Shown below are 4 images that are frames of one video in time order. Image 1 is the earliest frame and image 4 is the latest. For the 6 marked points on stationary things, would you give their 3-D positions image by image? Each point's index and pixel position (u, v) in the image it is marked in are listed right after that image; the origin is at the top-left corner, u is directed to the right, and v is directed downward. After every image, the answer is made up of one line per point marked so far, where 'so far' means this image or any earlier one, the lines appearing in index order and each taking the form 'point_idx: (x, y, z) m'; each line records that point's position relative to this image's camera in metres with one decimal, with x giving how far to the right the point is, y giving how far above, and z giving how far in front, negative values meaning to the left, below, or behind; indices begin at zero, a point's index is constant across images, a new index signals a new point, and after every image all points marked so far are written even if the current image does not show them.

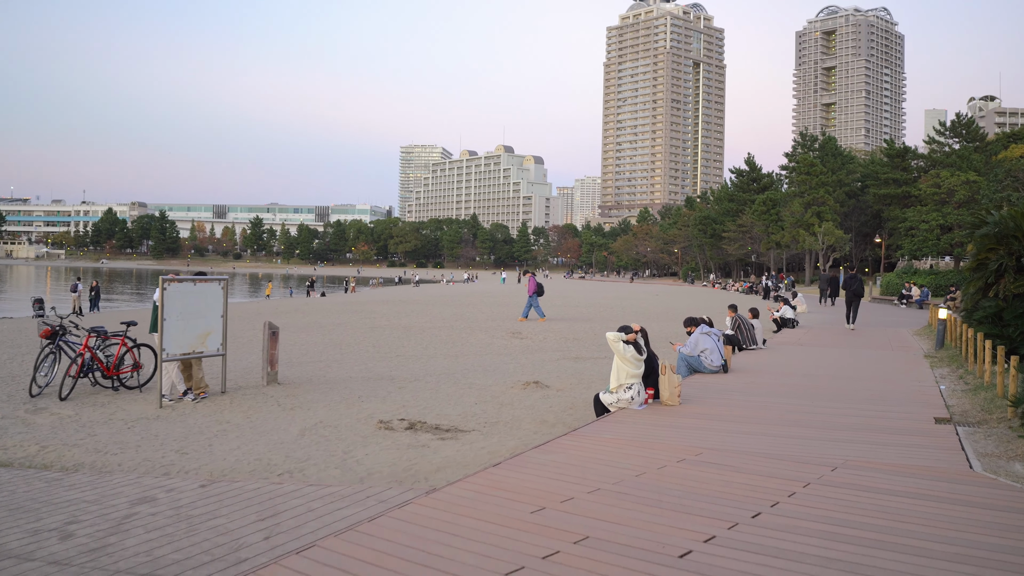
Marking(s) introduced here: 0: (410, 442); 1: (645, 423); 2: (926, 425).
0: (-0.7, -1.0, +8.0) m
1: (+0.7, -0.8, +7.1) m
2: (+2.3, -0.8, +7.3) m
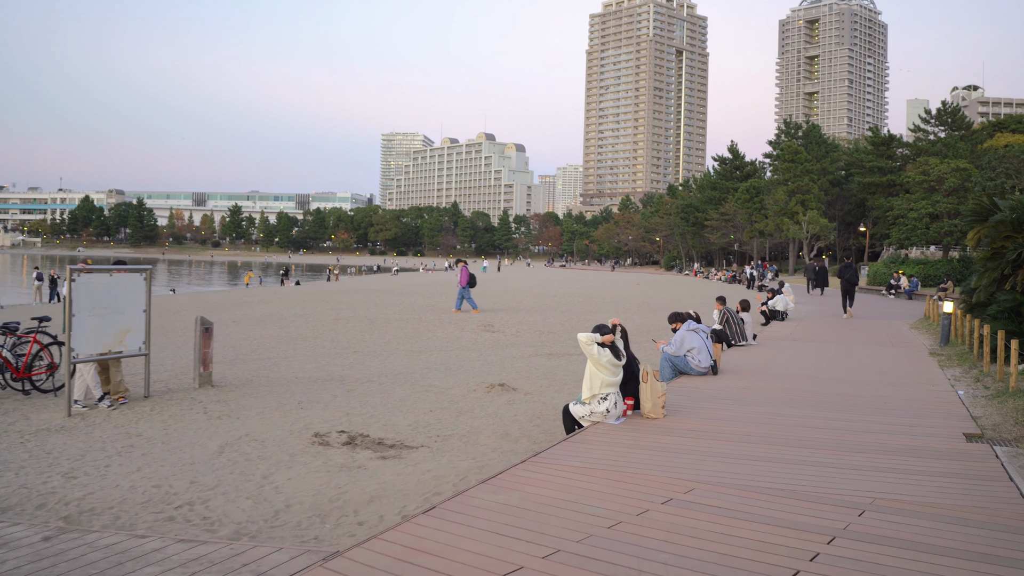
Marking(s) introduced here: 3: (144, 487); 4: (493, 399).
0: (-0.9, -0.9, +6.7) m
1: (+0.5, -0.7, +5.9) m
2: (+2.1, -0.7, +6.1) m
3: (-1.8, -1.0, +6.1) m
4: (-0.1, -0.8, +9.1) m
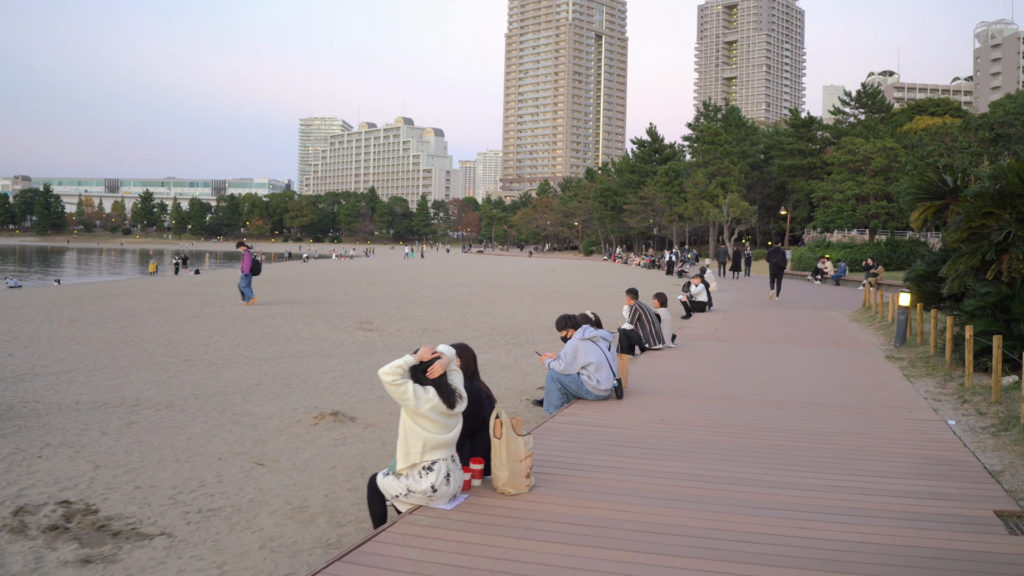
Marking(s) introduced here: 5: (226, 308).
0: (-1.6, -0.9, +4.2) m
1: (-0.2, -0.7, +3.5) m
2: (+1.4, -0.7, +3.8) m
3: (-2.5, -1.0, +3.5) m
4: (-1.0, -0.8, +6.7) m
5: (-4.0, -0.3, +18.7) m
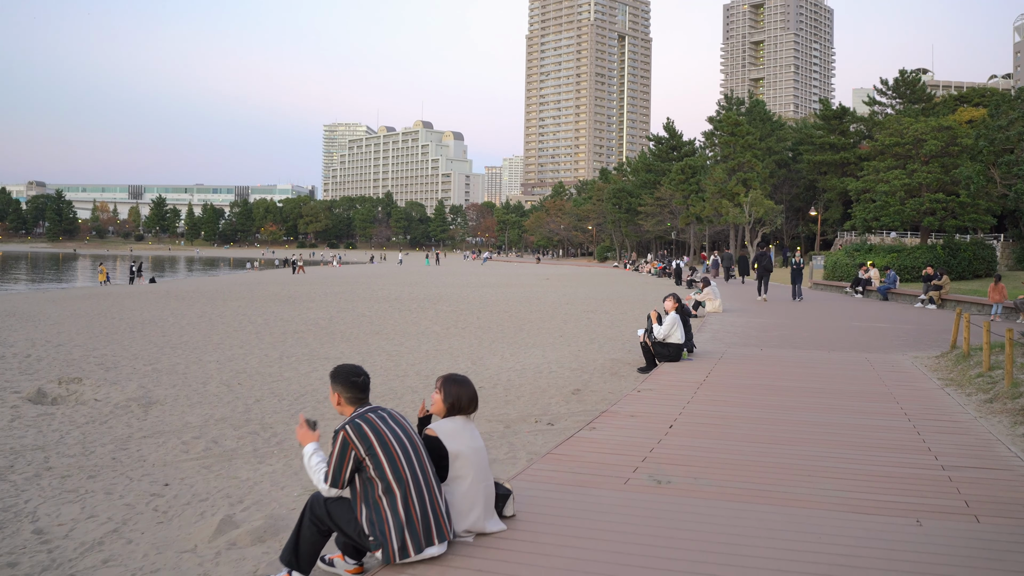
0: (-3.1, -1.1, -2.4) m
1: (-1.7, -0.9, -3.2) m
2: (-0.1, -0.9, -2.9) m
3: (-3.9, -1.1, -3.1) m
4: (-2.4, -0.9, 0.0) m
5: (-5.1, -0.5, +12.1) m
